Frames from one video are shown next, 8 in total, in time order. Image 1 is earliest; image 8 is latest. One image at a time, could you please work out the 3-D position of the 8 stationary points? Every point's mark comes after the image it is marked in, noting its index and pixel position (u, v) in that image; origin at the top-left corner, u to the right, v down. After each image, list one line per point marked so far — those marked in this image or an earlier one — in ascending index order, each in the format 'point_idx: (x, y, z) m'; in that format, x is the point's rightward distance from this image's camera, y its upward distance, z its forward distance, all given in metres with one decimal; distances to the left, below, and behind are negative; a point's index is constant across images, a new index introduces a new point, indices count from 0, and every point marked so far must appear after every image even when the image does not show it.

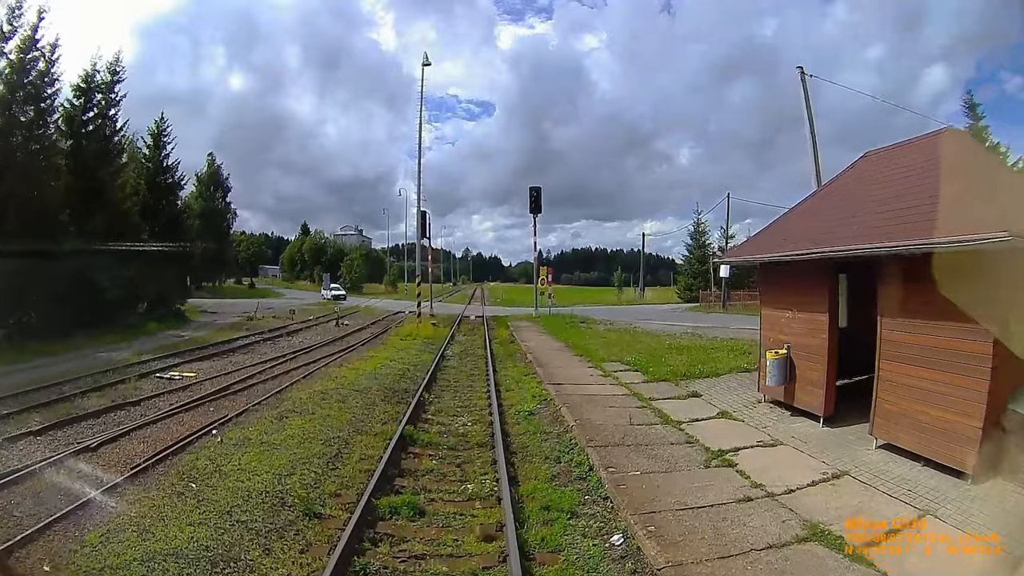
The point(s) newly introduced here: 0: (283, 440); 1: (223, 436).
0: (-3.5, -2.4, +10.2) m
1: (-4.9, -2.6, +11.3) m
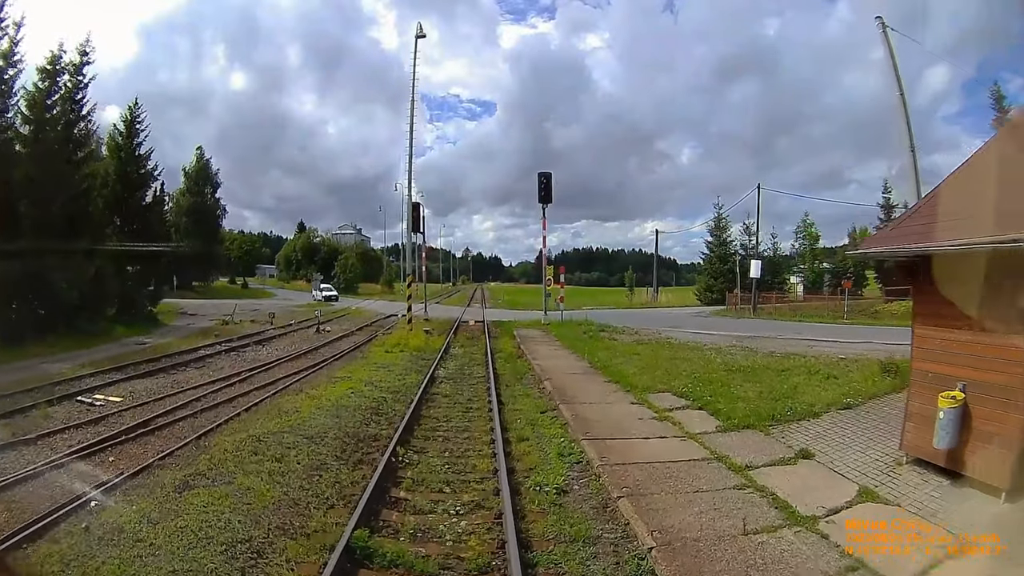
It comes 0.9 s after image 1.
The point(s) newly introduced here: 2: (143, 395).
0: (-3.3, -2.4, +6.3) m
1: (-4.7, -2.6, +7.4) m
2: (-8.6, -2.6, +15.7) m
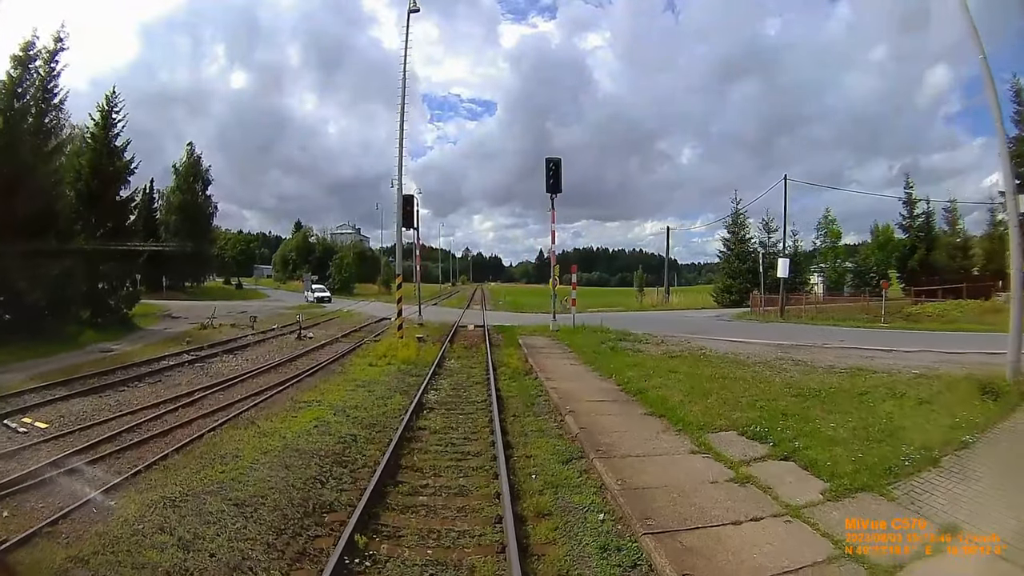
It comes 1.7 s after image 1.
0: (-3.2, -2.5, +3.7) m
1: (-4.6, -2.7, +4.8) m
2: (-8.5, -2.6, +13.0) m
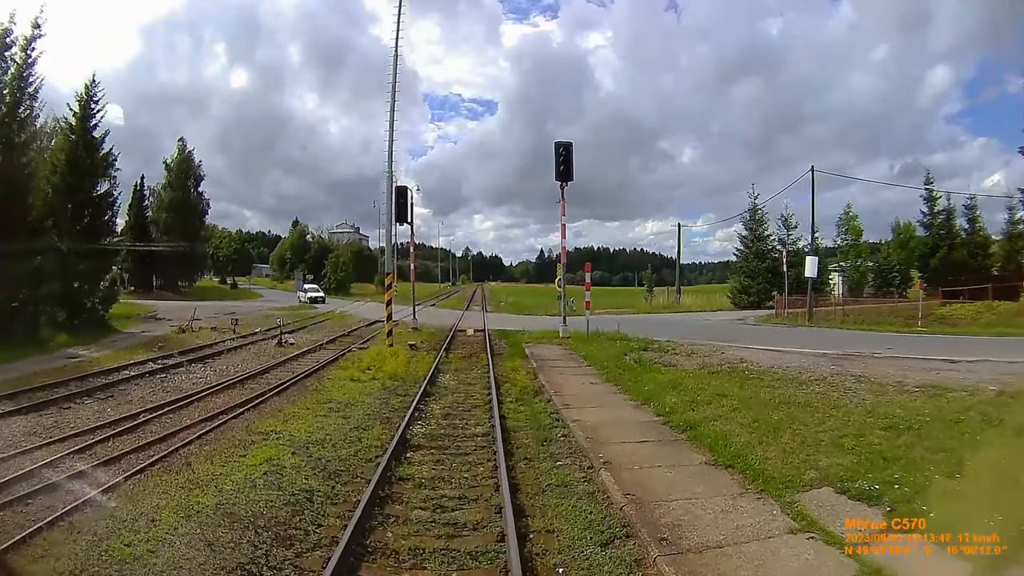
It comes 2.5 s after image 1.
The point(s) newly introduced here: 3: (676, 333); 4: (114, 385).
0: (-3.1, -2.5, +1.5) m
1: (-4.5, -2.7, +2.6) m
2: (-8.4, -2.7, +10.8) m
3: (+4.5, -1.2, +18.2) m
4: (-10.0, -2.4, +16.4) m
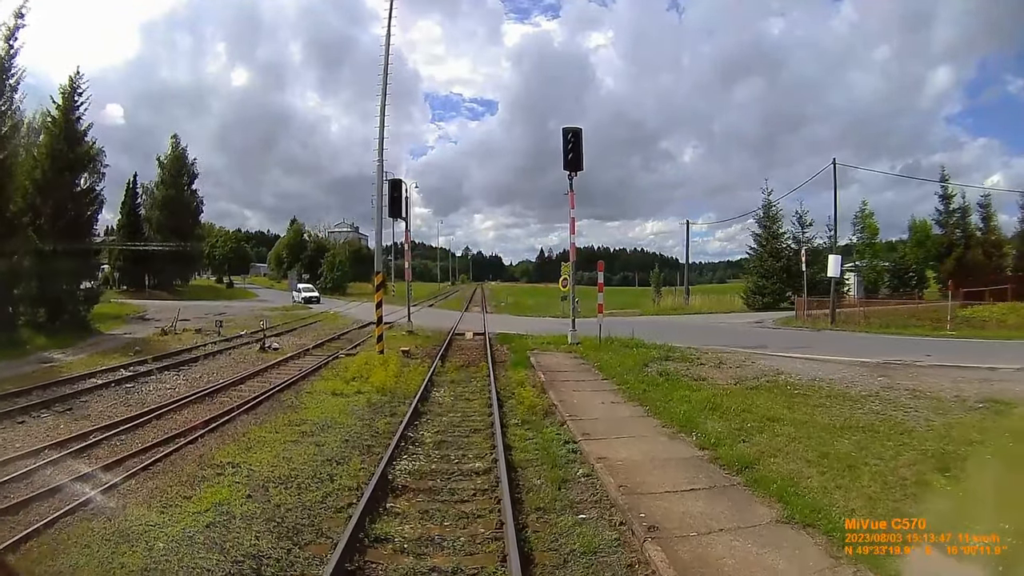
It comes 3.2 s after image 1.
0: (-3.0, -2.5, -0.1) m
1: (-4.4, -2.7, +1.0) m
2: (-8.3, -2.7, +9.3) m
3: (+4.6, -1.3, +16.6) m
4: (-9.9, -2.4, +14.9) m
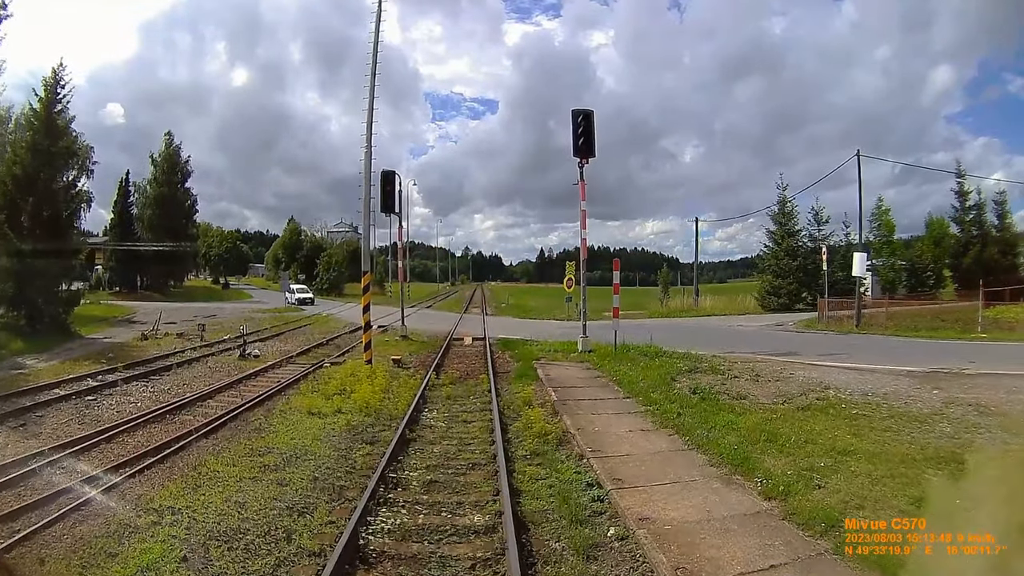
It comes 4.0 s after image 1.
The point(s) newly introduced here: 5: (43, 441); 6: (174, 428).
0: (-2.9, -2.6, -1.6) m
1: (-4.3, -2.7, -0.5) m
2: (-8.2, -2.7, +7.7) m
3: (+4.7, -1.3, +15.1) m
4: (-9.8, -2.5, +13.4) m
5: (-7.9, -2.5, +10.6) m
6: (-5.4, -2.1, +10.5) m
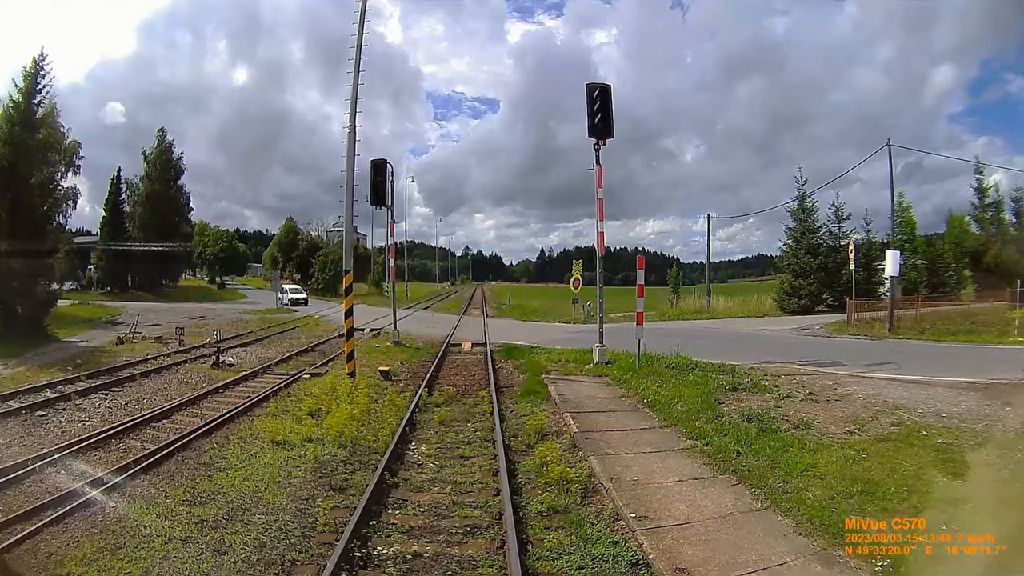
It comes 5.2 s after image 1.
0: (-2.8, -2.6, -3.3) m
1: (-4.2, -2.8, -2.2) m
2: (-8.1, -2.7, +6.1) m
3: (+4.8, -1.3, +13.4) m
4: (-9.7, -2.5, +11.7) m
5: (-7.8, -2.5, +8.9) m
6: (-5.3, -2.1, +8.9) m
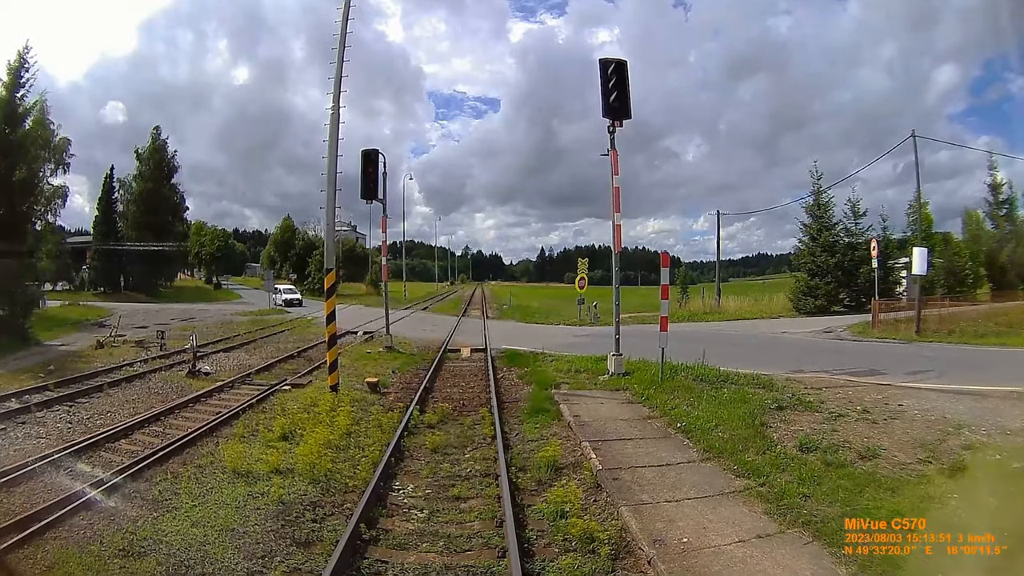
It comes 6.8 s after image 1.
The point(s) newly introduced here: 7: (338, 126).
0: (-2.8, -2.6, -4.5) m
1: (-4.2, -2.8, -3.4) m
2: (-8.1, -2.8, +4.9) m
3: (+4.8, -1.3, +12.2) m
4: (-9.6, -2.5, +10.5) m
5: (-7.8, -2.5, +7.7) m
6: (-5.2, -2.2, +7.6) m
7: (-3.3, +3.2, +12.9) m
